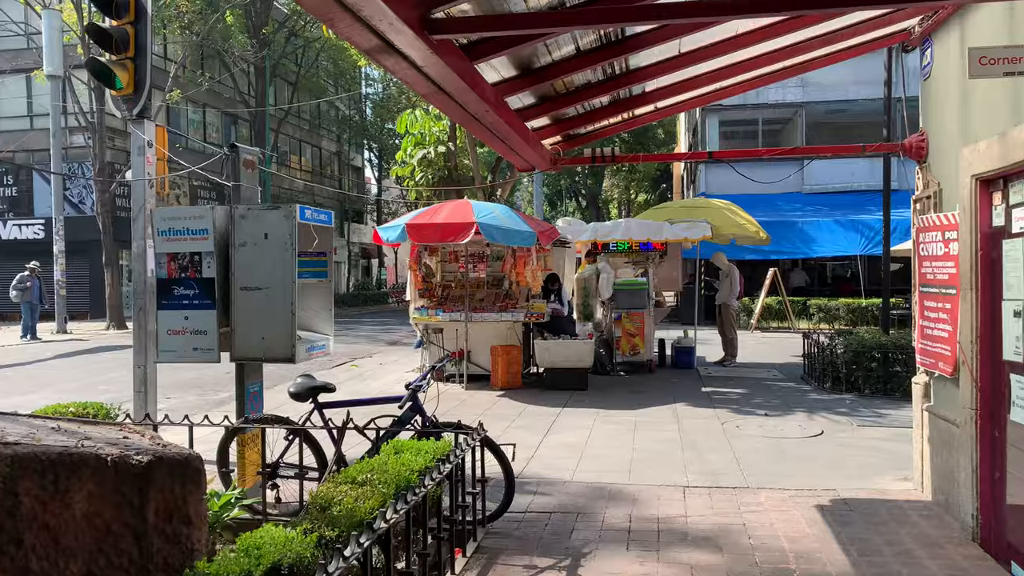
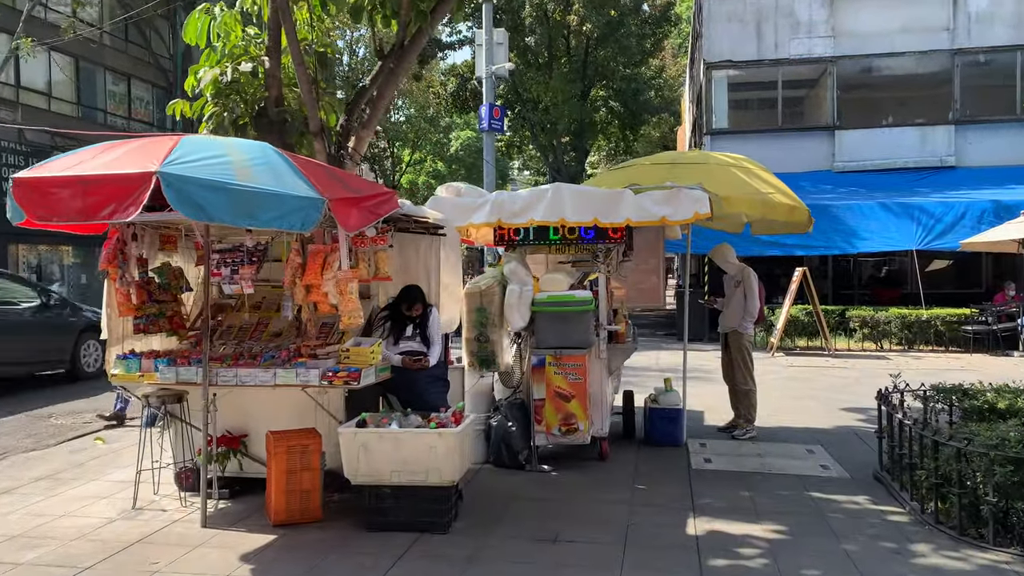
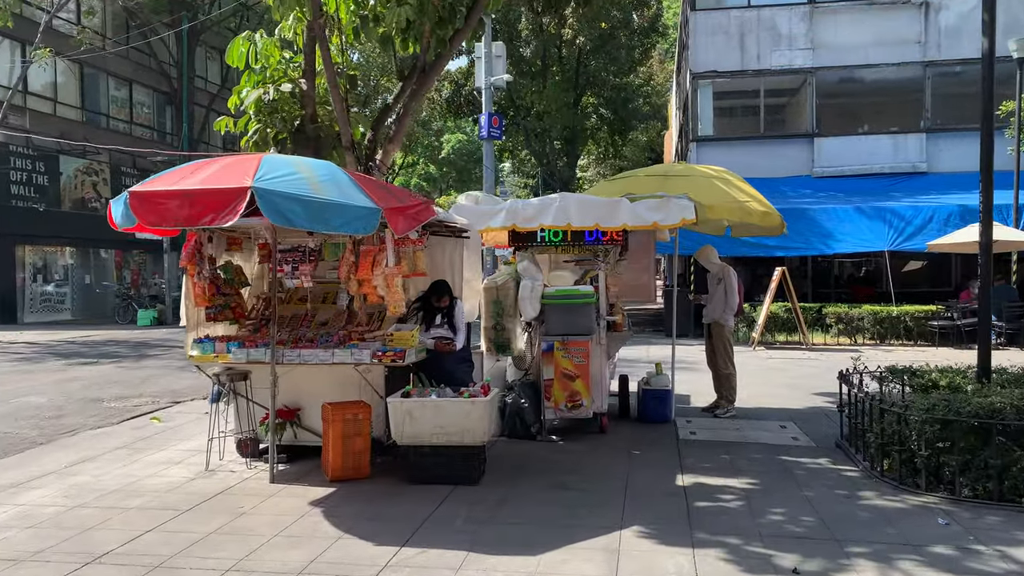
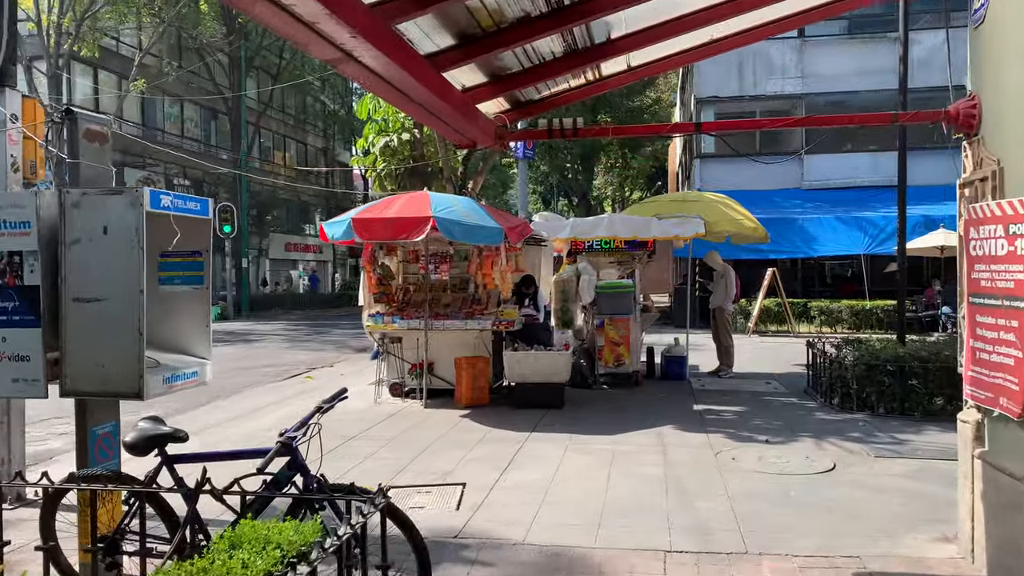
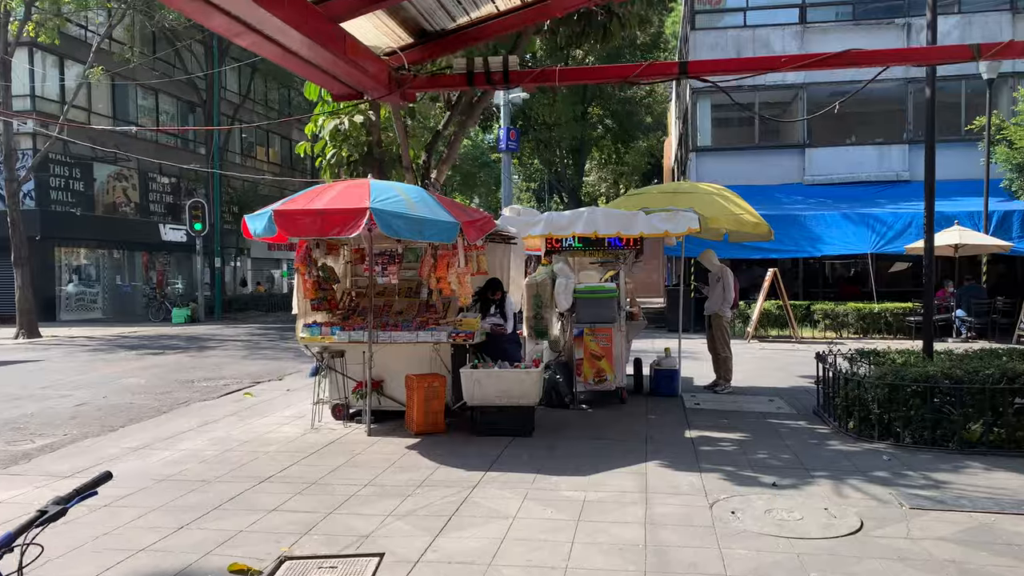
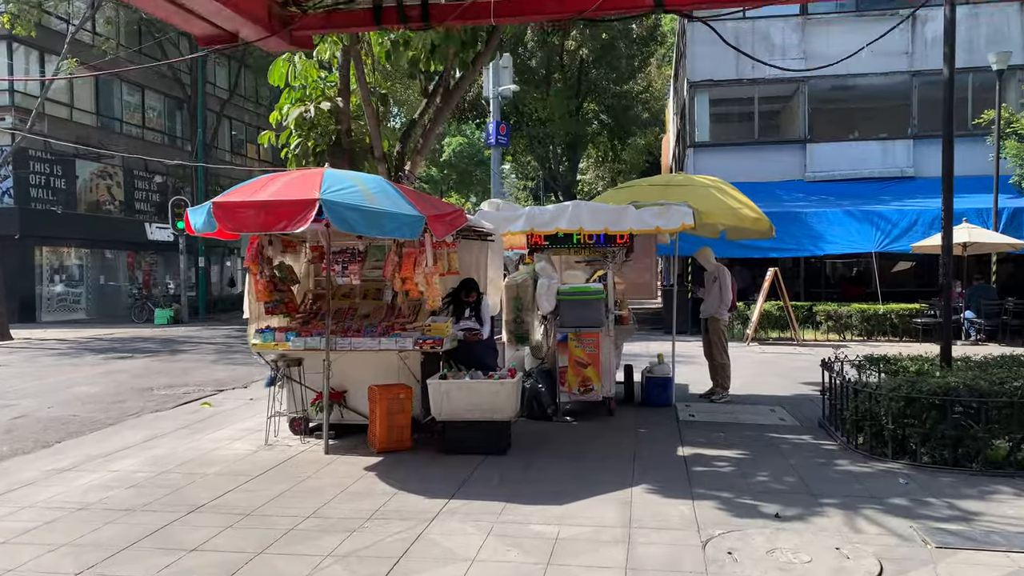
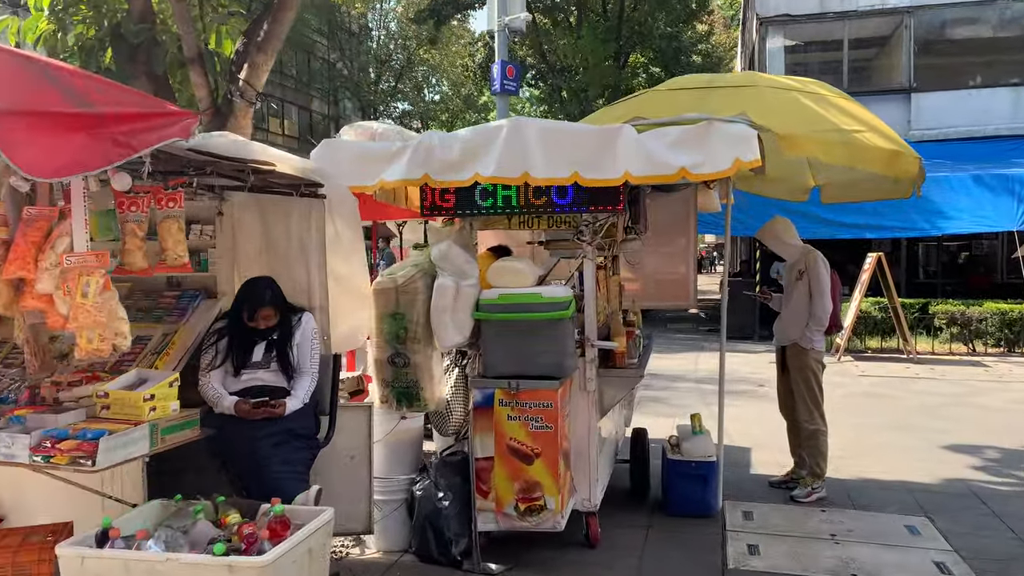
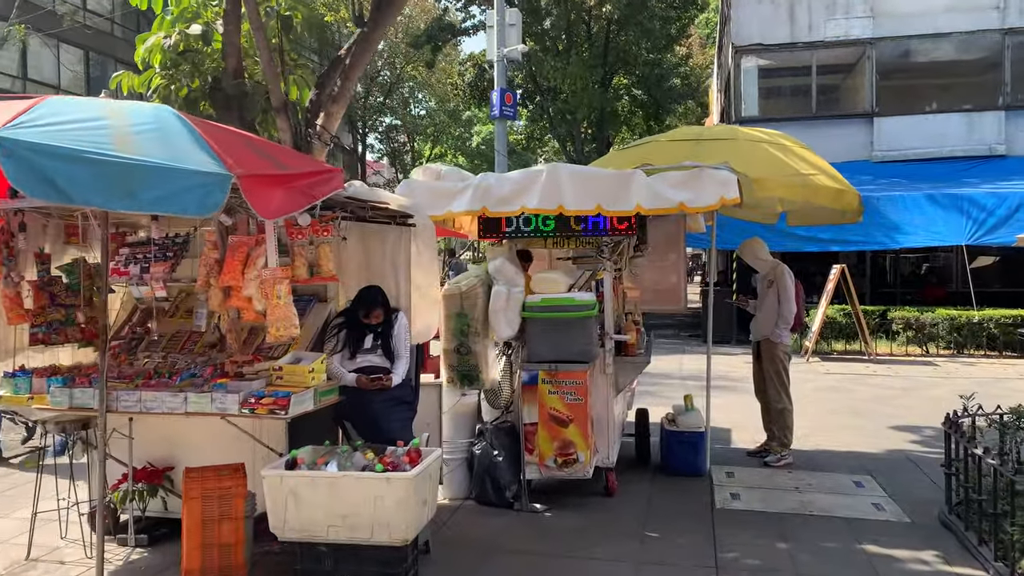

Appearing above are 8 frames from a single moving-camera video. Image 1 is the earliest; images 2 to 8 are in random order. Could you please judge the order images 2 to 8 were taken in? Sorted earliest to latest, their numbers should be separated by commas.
4, 5, 6, 3, 2, 8, 7
